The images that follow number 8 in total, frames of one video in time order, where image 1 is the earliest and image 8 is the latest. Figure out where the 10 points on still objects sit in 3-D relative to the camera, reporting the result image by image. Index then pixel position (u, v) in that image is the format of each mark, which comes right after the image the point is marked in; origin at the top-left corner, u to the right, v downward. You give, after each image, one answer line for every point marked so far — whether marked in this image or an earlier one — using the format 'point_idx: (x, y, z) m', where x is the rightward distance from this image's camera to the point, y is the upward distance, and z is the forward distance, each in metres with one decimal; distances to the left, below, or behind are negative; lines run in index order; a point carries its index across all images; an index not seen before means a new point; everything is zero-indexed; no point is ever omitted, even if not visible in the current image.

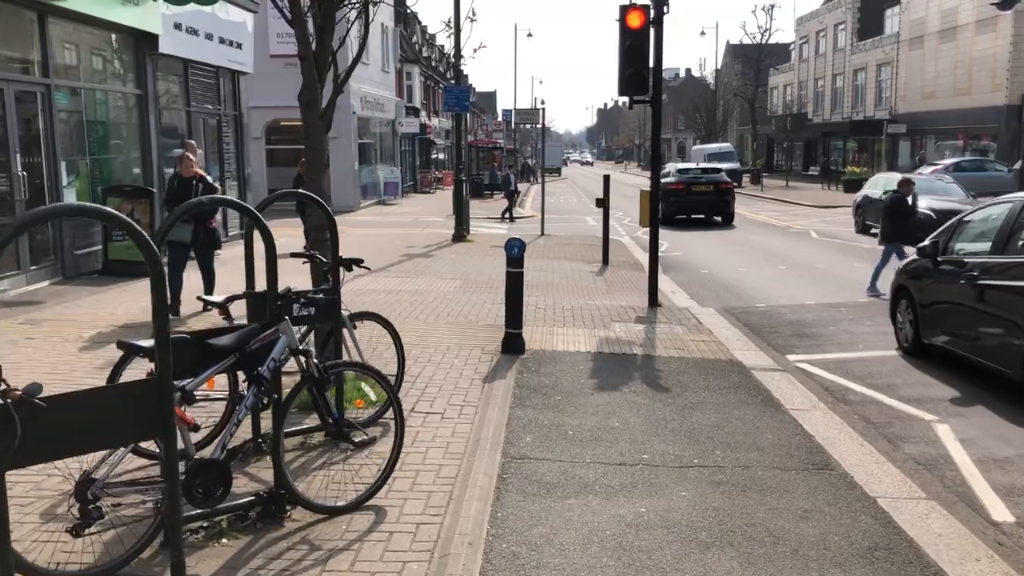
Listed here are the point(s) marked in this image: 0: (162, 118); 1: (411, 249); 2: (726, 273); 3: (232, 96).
0: (-5.5, +2.6, +14.1) m
1: (-1.8, +0.7, +16.2) m
2: (+3.3, +0.2, +13.8) m
3: (-5.4, +3.6, +17.3) m
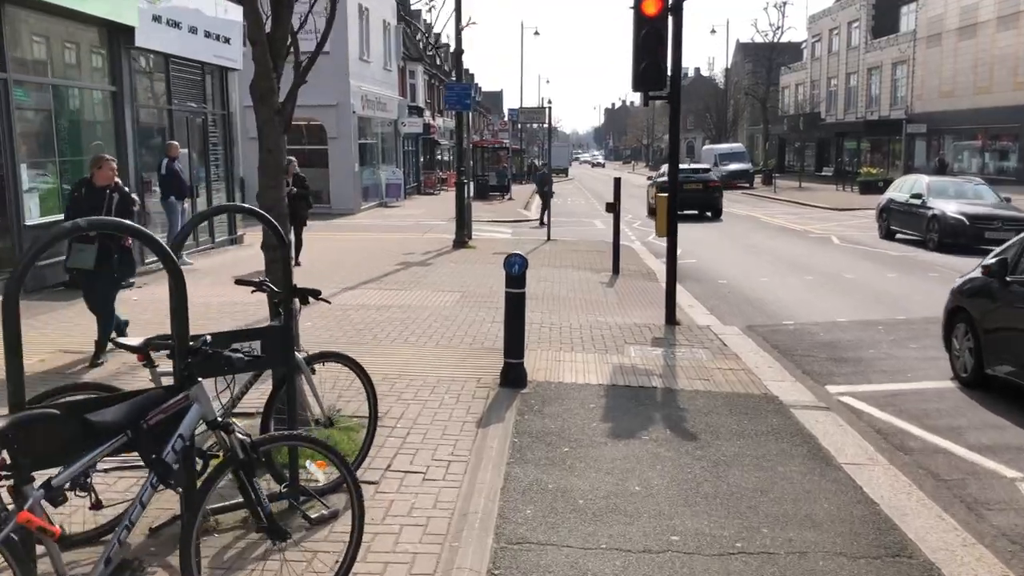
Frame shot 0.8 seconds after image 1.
0: (-5.4, +2.4, +13.1) m
1: (-1.7, +0.5, +15.3) m
2: (+3.3, 0.0, +12.8) m
3: (-5.3, +3.5, +16.4) m
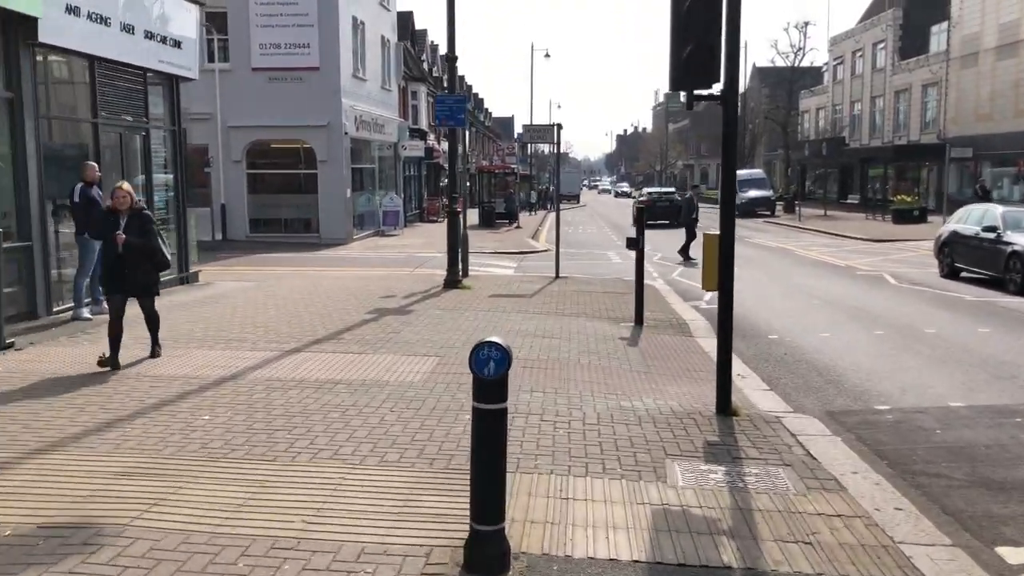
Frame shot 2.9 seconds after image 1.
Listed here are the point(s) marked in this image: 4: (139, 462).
0: (-5.4, +1.8, +10.6) m
1: (-1.7, -0.2, +12.6) m
2: (+3.3, -0.6, +10.1) m
3: (-5.3, +2.8, +13.9) m
4: (-2.1, -1.0, +5.2) m
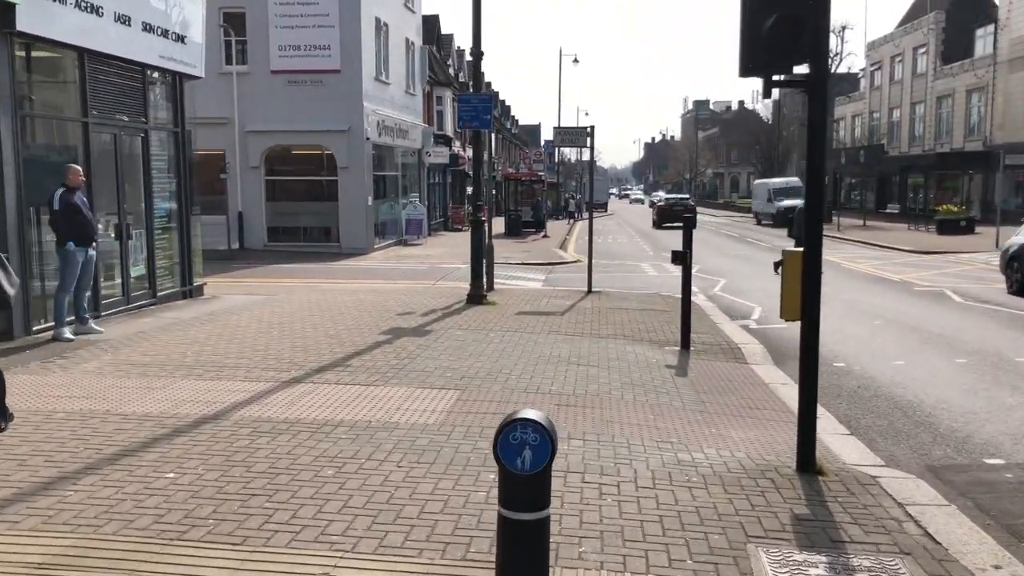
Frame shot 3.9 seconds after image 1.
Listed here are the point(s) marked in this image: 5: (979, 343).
0: (-5.1, +1.6, +9.6) m
1: (-1.4, -0.4, +11.5) m
2: (+3.6, -0.9, +8.8) m
3: (-4.8, +2.5, +12.9) m
4: (-1.9, -1.1, +4.0) m
5: (+5.4, -0.6, +10.5) m
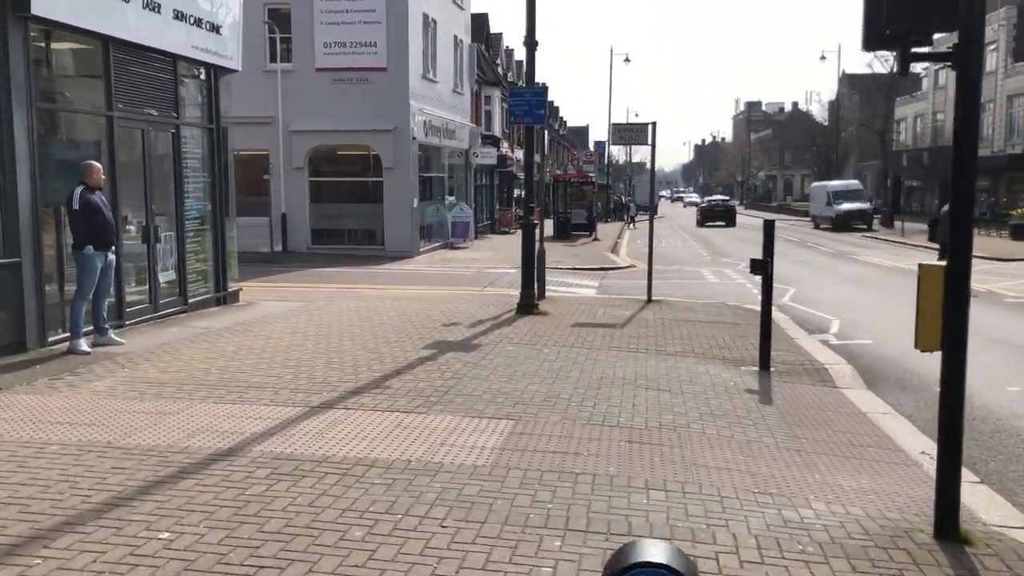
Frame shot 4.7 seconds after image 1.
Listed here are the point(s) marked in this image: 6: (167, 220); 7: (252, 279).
0: (-4.5, +1.6, +8.8) m
1: (-0.7, -0.5, +10.5) m
2: (+4.1, -1.0, +7.7) m
3: (-4.1, +2.5, +12.1) m
4: (-1.7, -1.2, +3.1) m
5: (+6.0, -0.8, +9.3) m
6: (-4.2, +0.8, +11.2) m
7: (-4.8, +0.2, +16.7) m
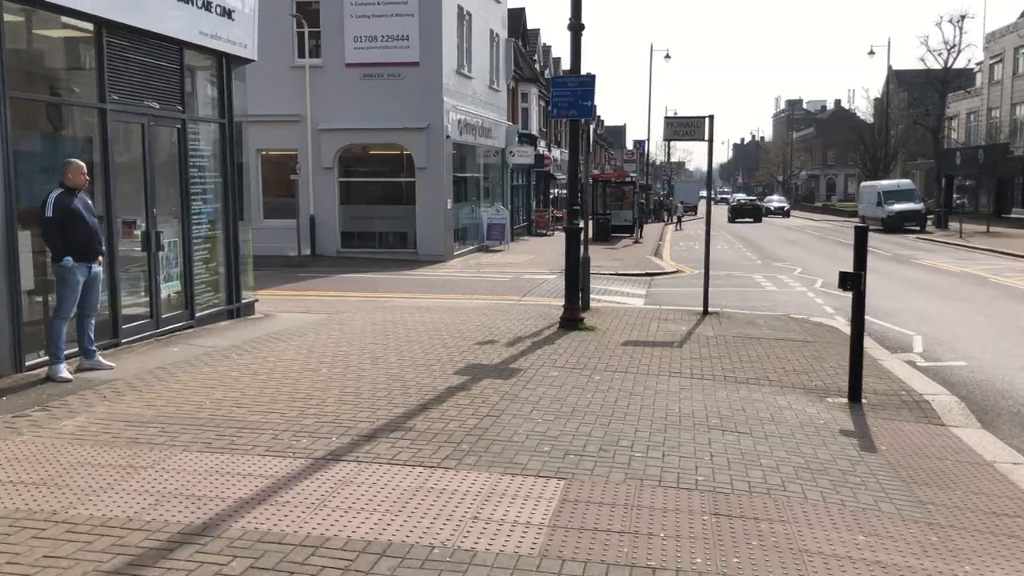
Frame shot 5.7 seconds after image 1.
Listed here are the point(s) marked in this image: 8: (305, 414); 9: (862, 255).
0: (-4.1, +1.4, +7.7) m
1: (-0.3, -0.6, +9.3) m
2: (+4.4, -1.1, +6.2) m
3: (-3.6, +2.3, +11.0) m
4: (-1.5, -1.3, +1.9) m
5: (+6.4, -0.9, +7.8) m
6: (-3.8, +0.7, +10.1) m
7: (-4.1, 0.0, +15.6) m
8: (-1.5, -0.9, +6.4) m
9: (+2.9, +0.3, +7.6) m
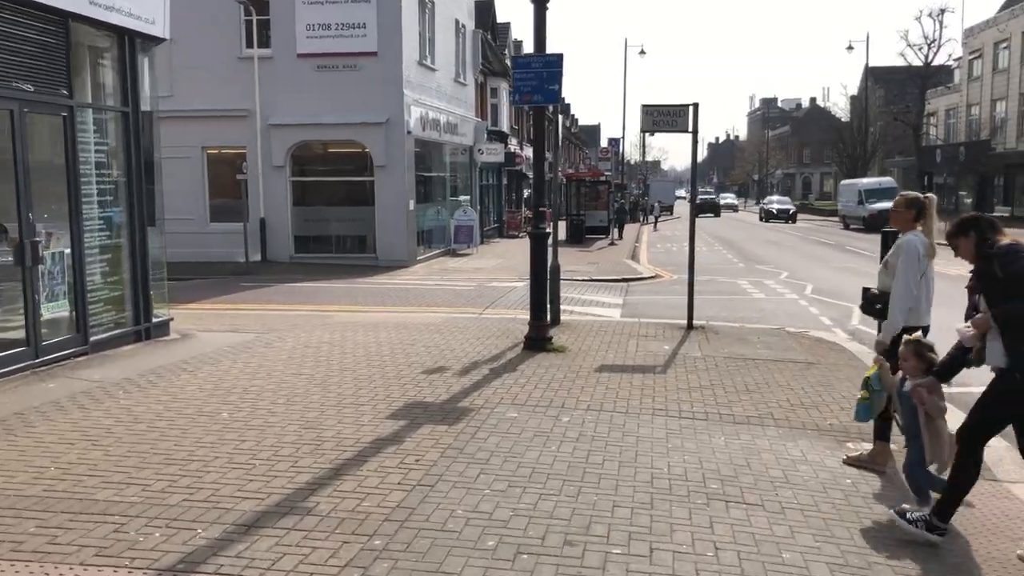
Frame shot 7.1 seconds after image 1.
0: (-4.5, +1.2, +6.1) m
1: (-0.7, -0.8, +7.8) m
2: (+4.1, -1.3, +4.8) m
3: (-4.0, +2.1, +9.4) m
4: (-1.7, -1.5, +0.3) m
5: (+6.0, -1.1, +6.4) m
6: (-4.2, +0.5, +8.4) m
7: (-4.7, -0.2, +13.9) m
8: (-1.8, -1.1, +4.8) m
9: (+2.5, +0.2, +6.1) m
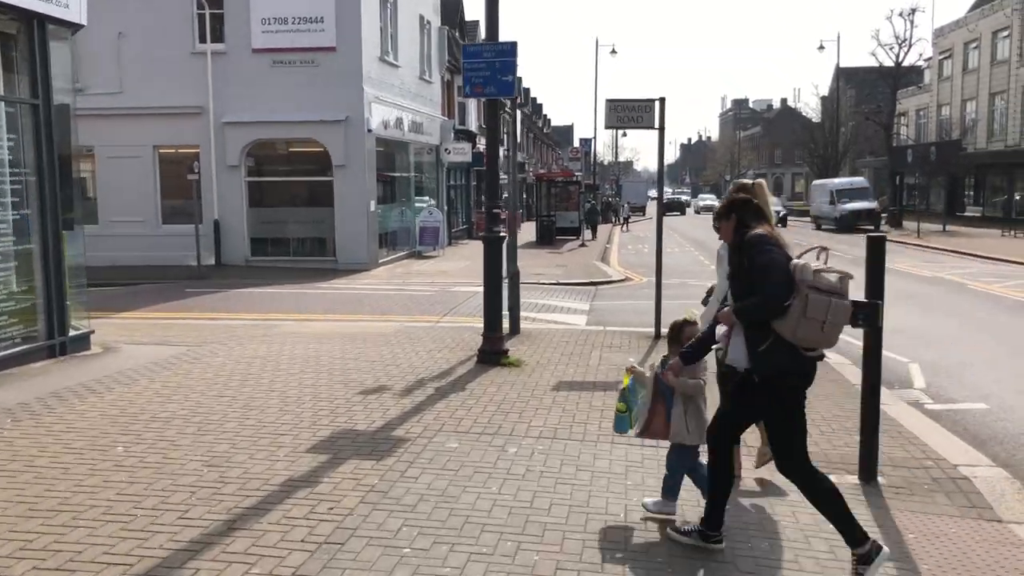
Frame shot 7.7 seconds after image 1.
0: (-4.9, +1.1, +5.2) m
1: (-1.1, -0.9, +6.9) m
2: (+3.8, -1.3, +4.1) m
3: (-4.5, +2.0, +8.5) m
4: (-1.9, -1.6, -0.5) m
5: (+5.6, -1.1, +5.8) m
6: (-4.6, +0.4, +7.5) m
7: (-5.2, -0.3, +13.0) m
8: (-2.1, -1.1, +4.0) m
9: (+2.2, +0.1, +5.4) m
